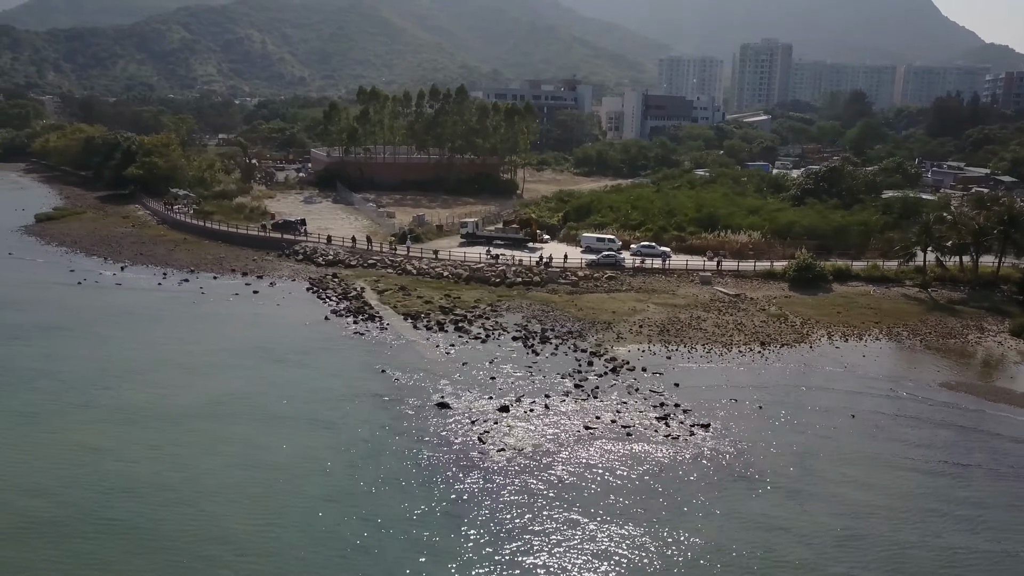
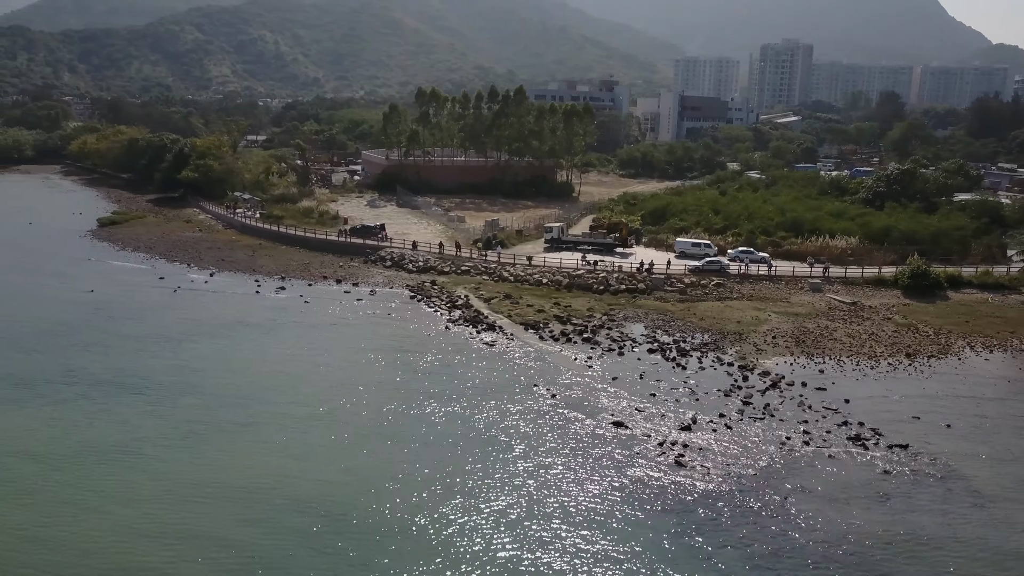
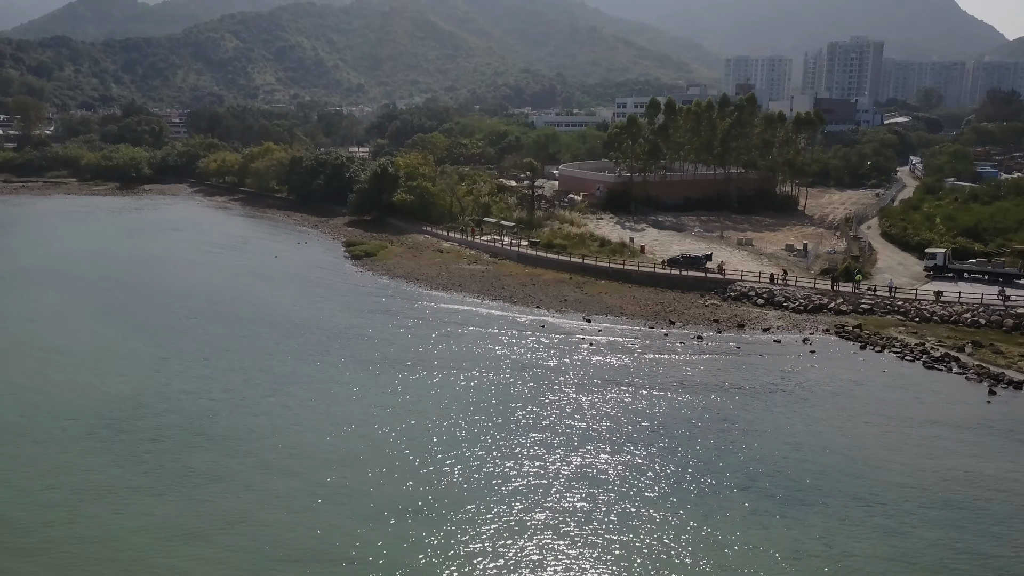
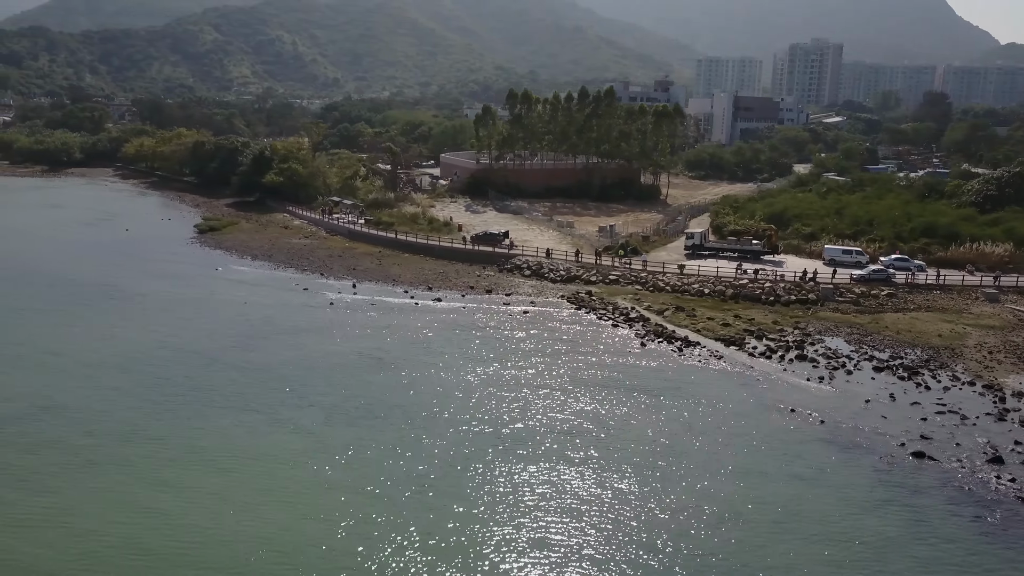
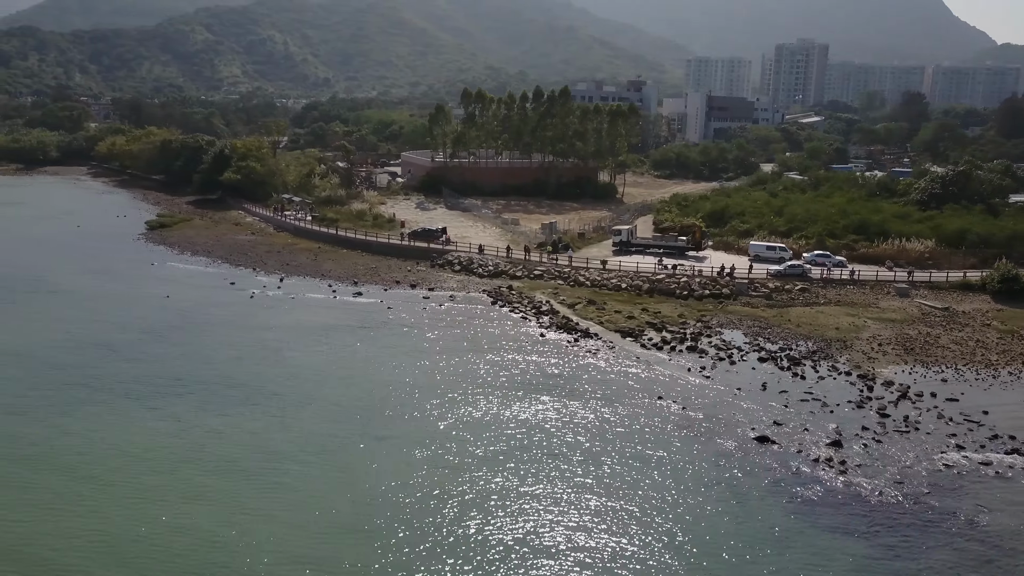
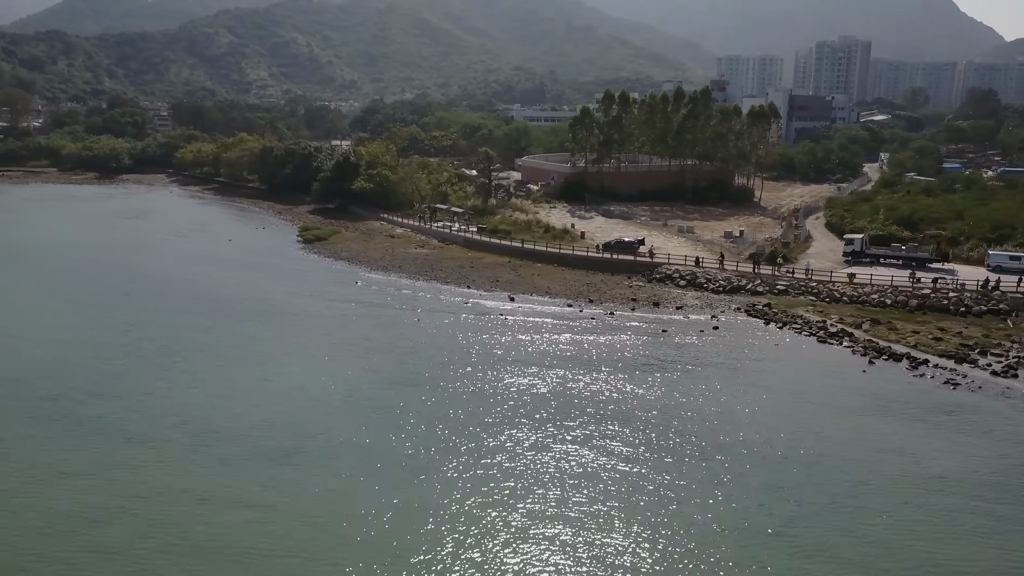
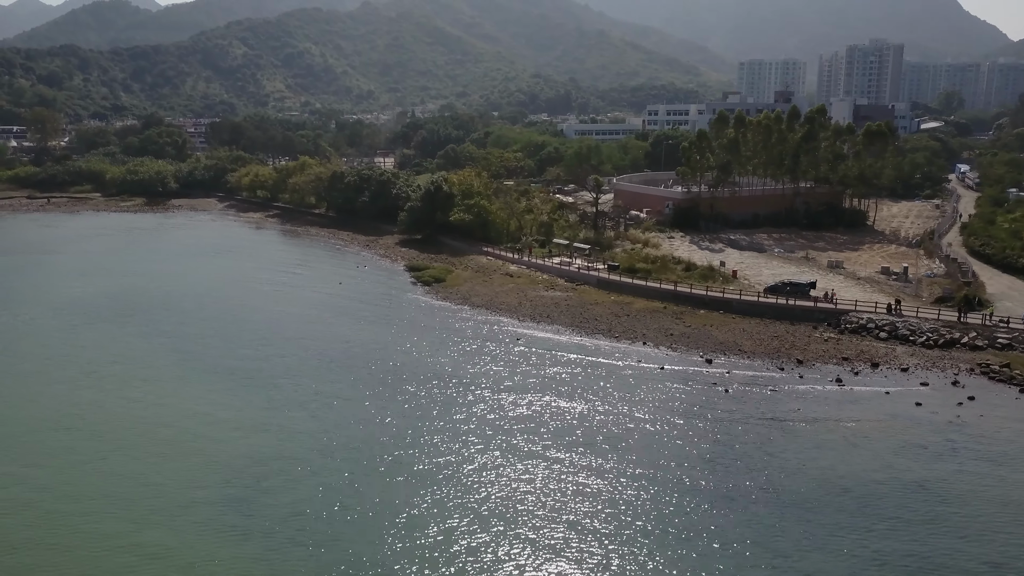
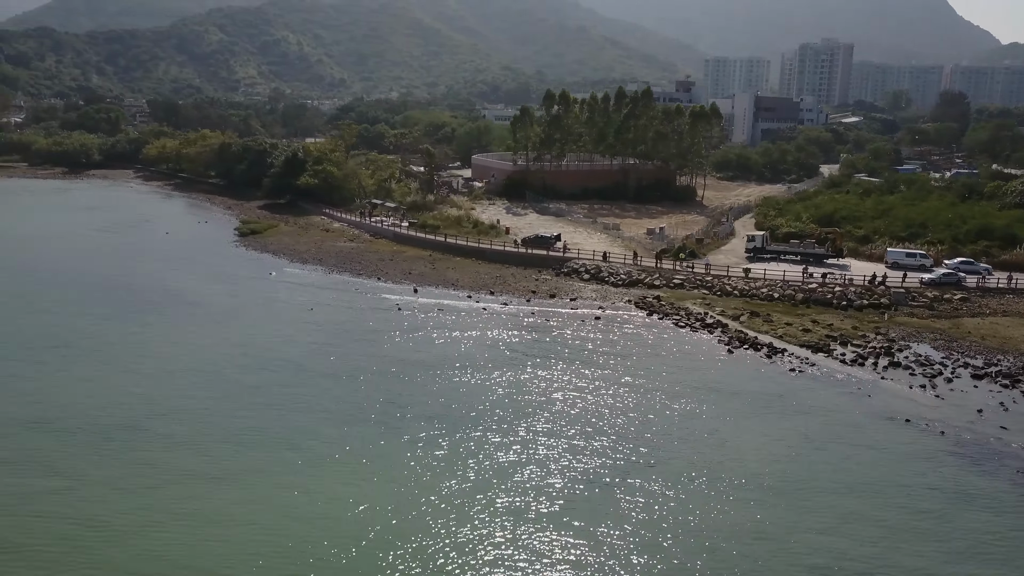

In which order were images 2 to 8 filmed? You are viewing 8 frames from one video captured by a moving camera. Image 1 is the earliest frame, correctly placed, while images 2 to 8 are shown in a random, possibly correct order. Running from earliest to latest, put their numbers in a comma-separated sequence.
2, 5, 4, 8, 6, 3, 7
